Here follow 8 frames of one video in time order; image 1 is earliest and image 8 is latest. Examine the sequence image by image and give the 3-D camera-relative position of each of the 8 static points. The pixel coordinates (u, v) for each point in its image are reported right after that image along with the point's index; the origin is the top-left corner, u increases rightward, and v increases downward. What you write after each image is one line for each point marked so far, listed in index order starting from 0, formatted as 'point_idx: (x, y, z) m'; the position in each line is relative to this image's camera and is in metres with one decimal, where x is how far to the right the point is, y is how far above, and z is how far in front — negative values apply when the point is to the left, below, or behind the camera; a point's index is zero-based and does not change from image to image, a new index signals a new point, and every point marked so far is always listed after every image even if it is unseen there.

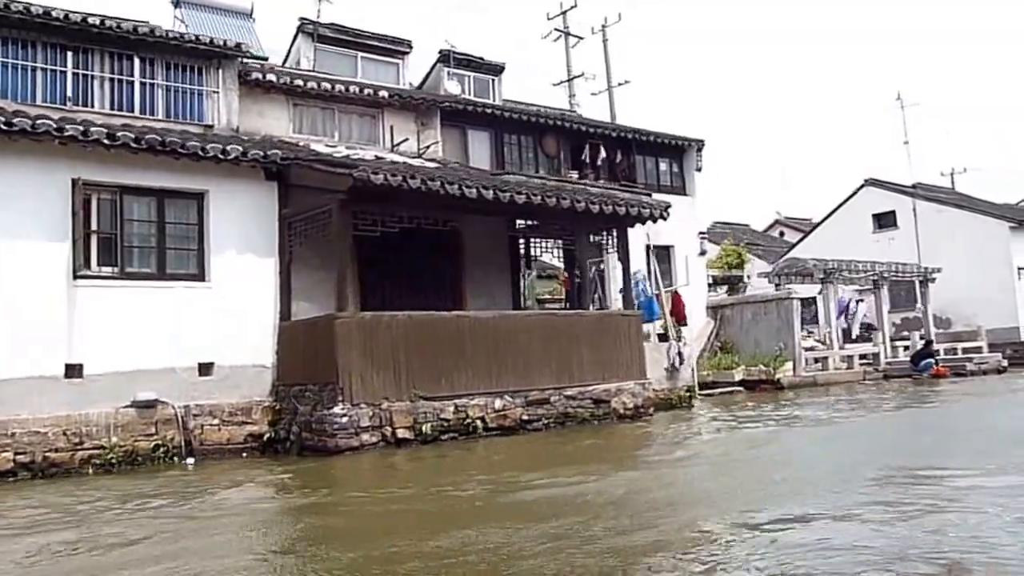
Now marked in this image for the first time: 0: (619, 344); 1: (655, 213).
0: (+1.4, -0.8, +12.6) m
1: (+2.0, +1.1, +12.9) m
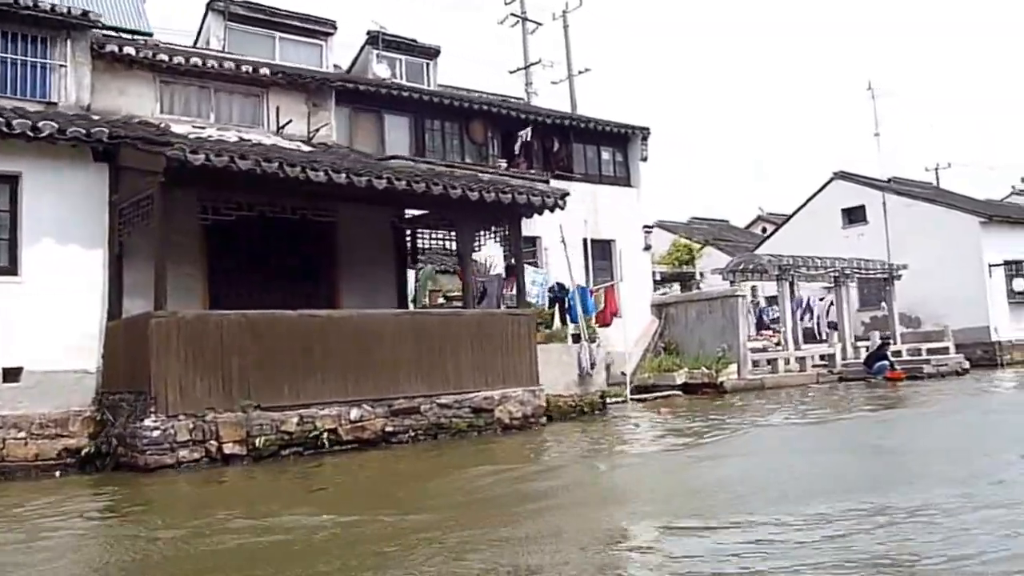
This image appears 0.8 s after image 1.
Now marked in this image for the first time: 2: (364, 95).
0: (-0.1, -0.7, +11.4) m
1: (+0.5, +1.1, +11.7) m
2: (-2.8, +3.7, +17.4) m
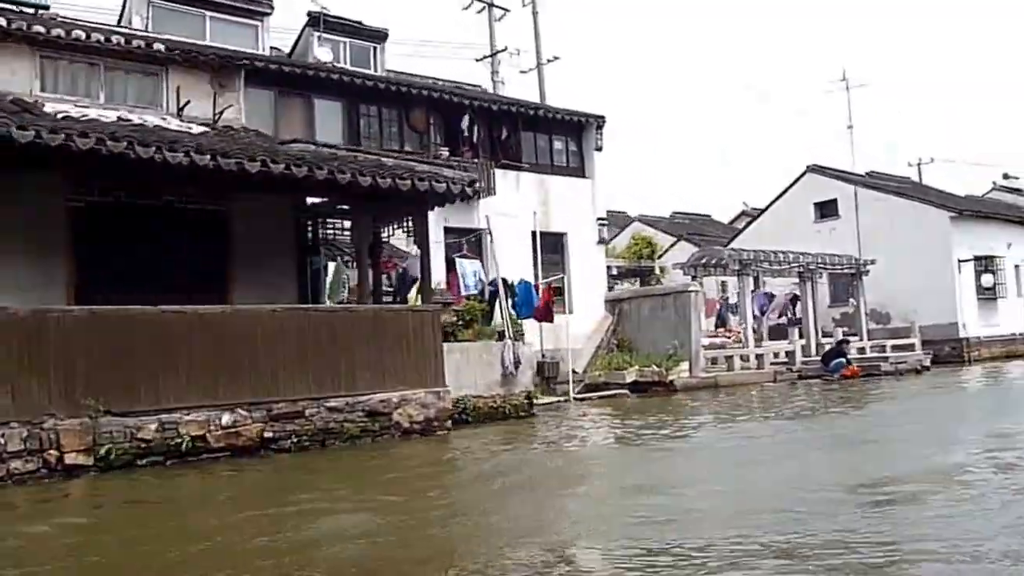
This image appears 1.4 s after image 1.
0: (-1.2, -0.6, +10.5) m
1: (-0.6, +1.2, +10.8) m
2: (-4.0, +3.8, +16.5) m
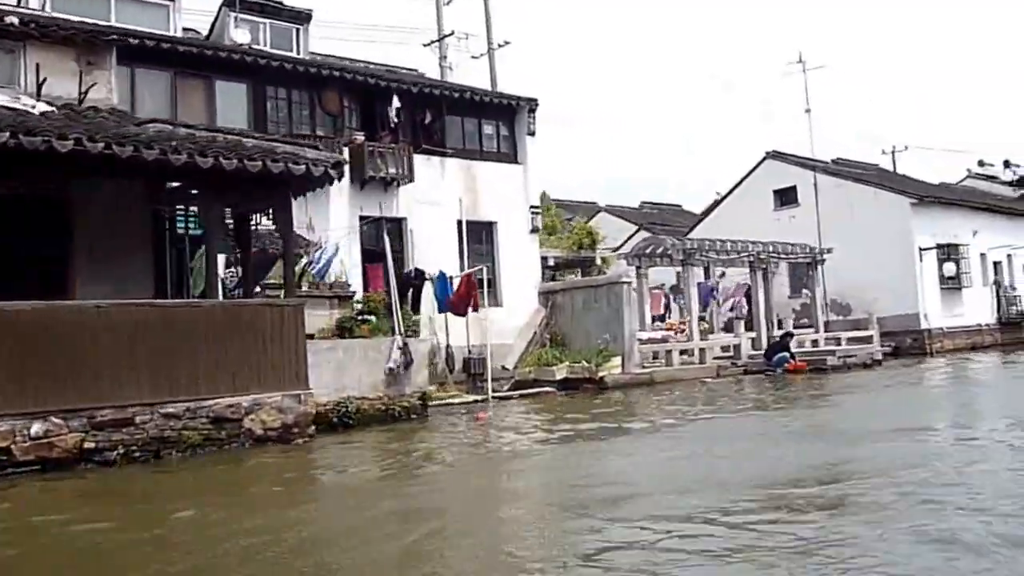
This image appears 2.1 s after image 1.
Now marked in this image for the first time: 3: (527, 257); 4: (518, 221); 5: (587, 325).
0: (-2.6, -0.6, +9.6) m
1: (-2.0, +1.3, +9.8) m
2: (-5.4, +3.9, +15.5) m
3: (+0.3, +0.6, +19.4) m
4: (+0.1, +1.4, +19.4) m
5: (+1.5, -0.7, +18.3) m
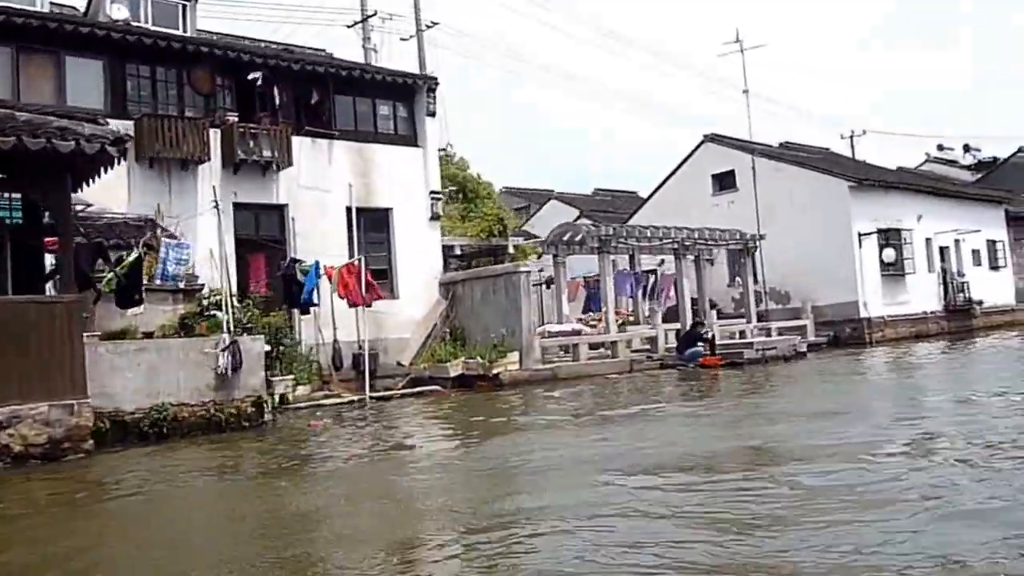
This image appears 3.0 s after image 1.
0: (-4.4, -0.5, +8.3) m
1: (-3.9, +1.3, +8.6) m
2: (-7.4, +3.9, +14.1) m
3: (-1.7, +0.8, +18.2) m
4: (-1.9, +1.6, +18.2) m
5: (-0.5, -0.5, +17.2) m
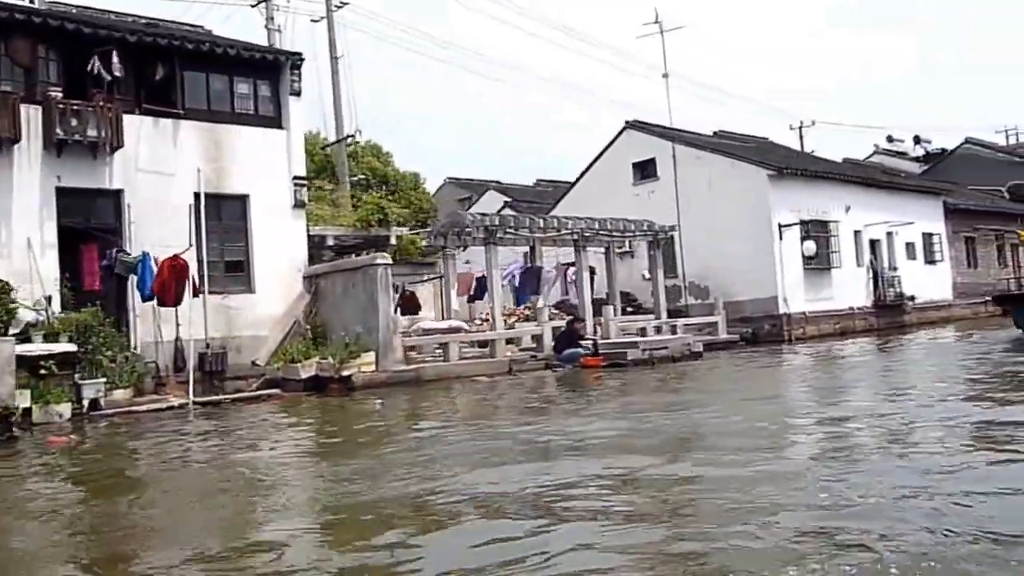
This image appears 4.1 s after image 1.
0: (-6.6, -0.5, +6.8) m
1: (-6.0, +1.4, +7.1) m
2: (-9.7, +4.0, +12.6) m
3: (-4.1, +0.9, +16.8) m
4: (-4.3, +1.7, +16.8) m
5: (-2.8, -0.4, +15.8) m
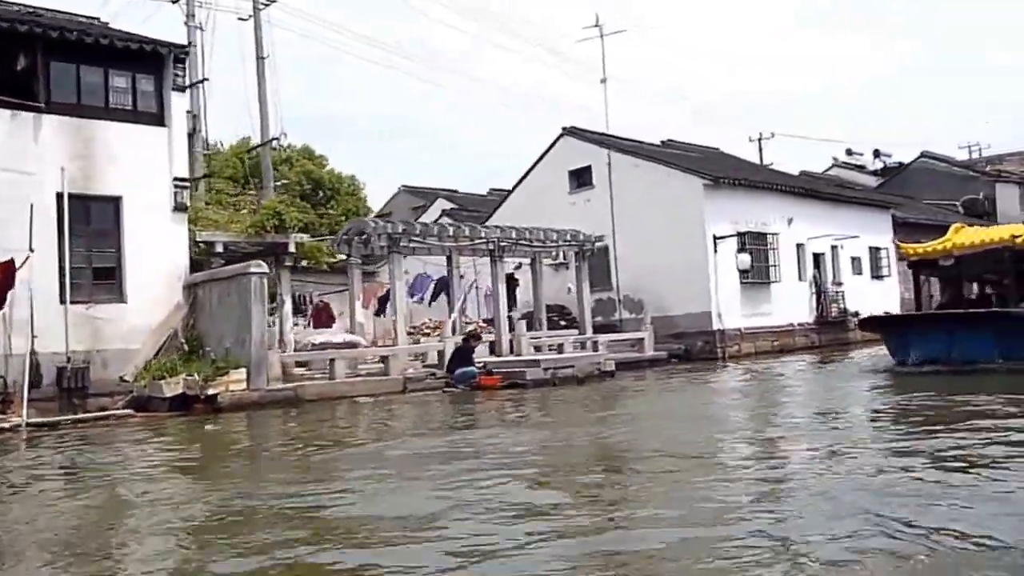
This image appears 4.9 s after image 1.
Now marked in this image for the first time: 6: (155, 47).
0: (-8.1, -0.5, +5.5) m
1: (-7.6, +1.3, +5.8) m
2: (-11.3, +4.0, +11.2) m
3: (-5.8, +0.7, +15.5) m
4: (-6.0, +1.5, +15.5) m
5: (-4.6, -0.6, +14.5) m
6: (-6.0, +4.1, +15.4) m
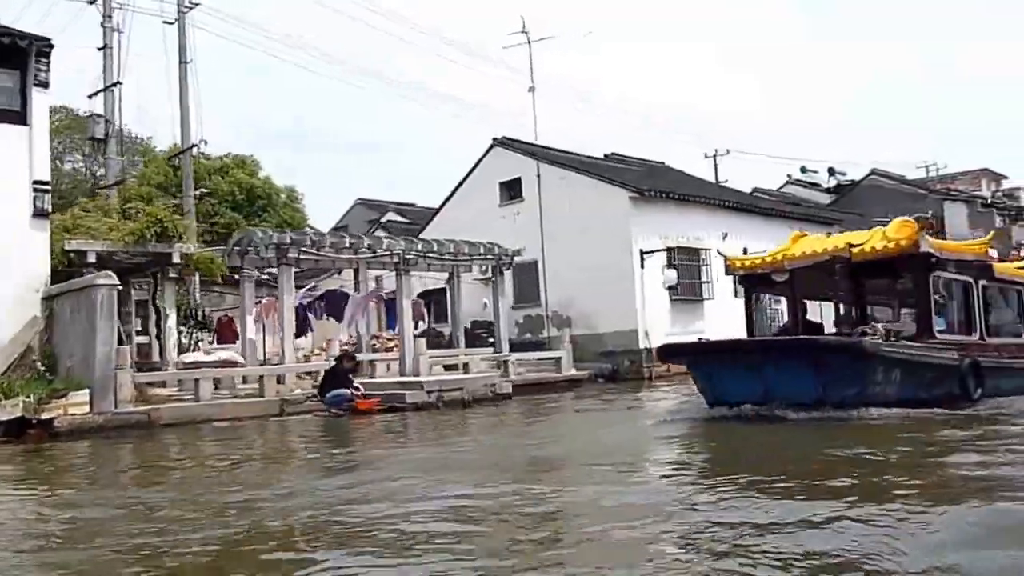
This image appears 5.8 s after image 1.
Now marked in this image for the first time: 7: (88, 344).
0: (-9.7, -0.5, +4.3) m
1: (-9.1, +1.3, +4.6) m
2: (-12.9, +3.9, +9.9) m
3: (-7.6, +0.5, +14.3) m
4: (-7.7, +1.3, +14.3) m
5: (-6.3, -0.8, +13.3) m
6: (-7.7, +3.9, +14.3) m
7: (-5.8, -0.8, +12.8) m
